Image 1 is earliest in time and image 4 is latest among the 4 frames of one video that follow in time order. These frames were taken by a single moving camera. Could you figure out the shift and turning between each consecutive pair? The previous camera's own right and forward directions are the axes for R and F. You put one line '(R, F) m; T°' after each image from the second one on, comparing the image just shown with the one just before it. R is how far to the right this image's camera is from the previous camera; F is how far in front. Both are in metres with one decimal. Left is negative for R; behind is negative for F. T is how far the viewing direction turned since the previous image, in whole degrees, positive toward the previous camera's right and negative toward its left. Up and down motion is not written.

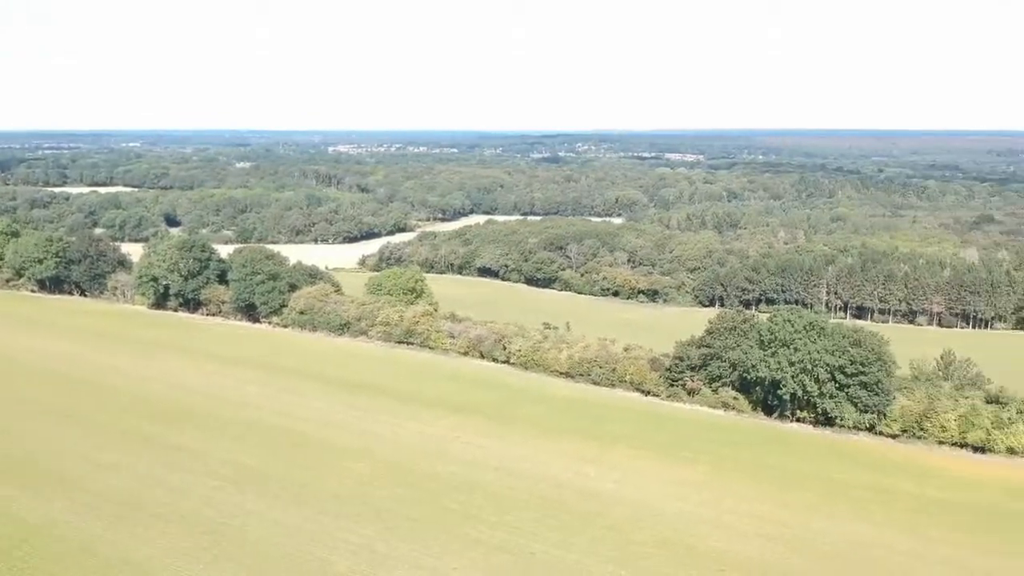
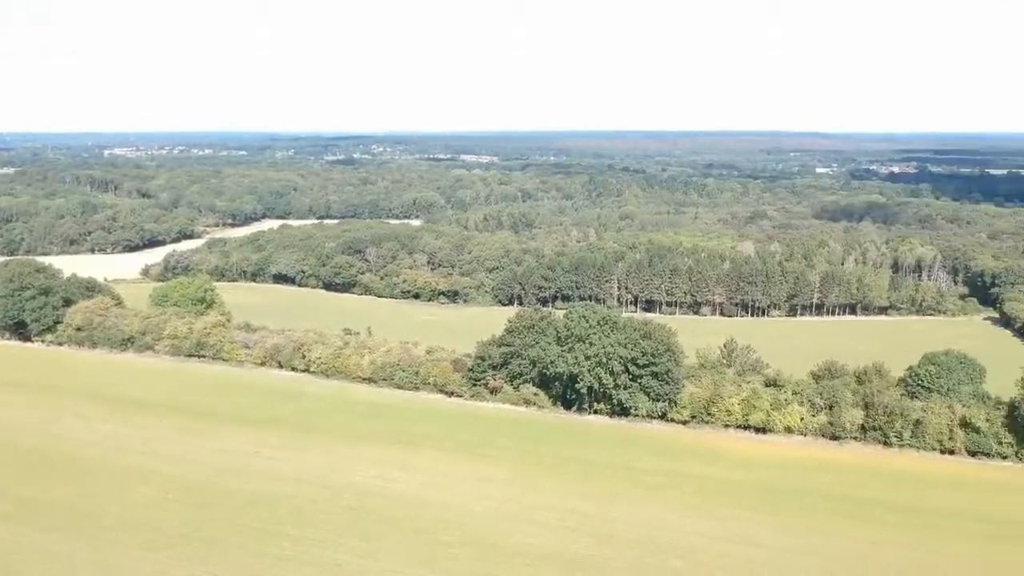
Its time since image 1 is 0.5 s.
(-0.4, +2.9) m; +14°
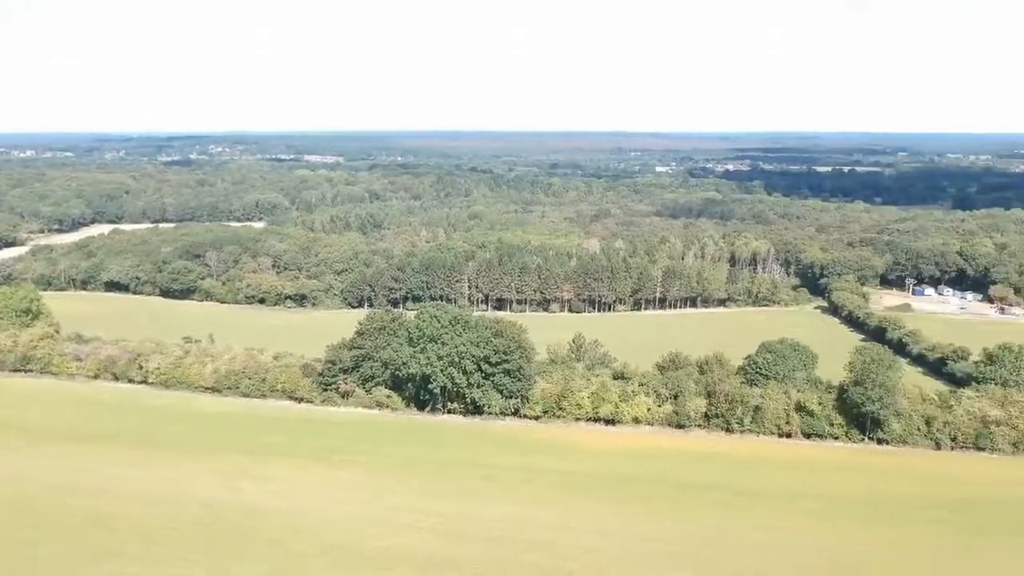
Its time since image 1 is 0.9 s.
(+0.2, +1.8) m; +11°
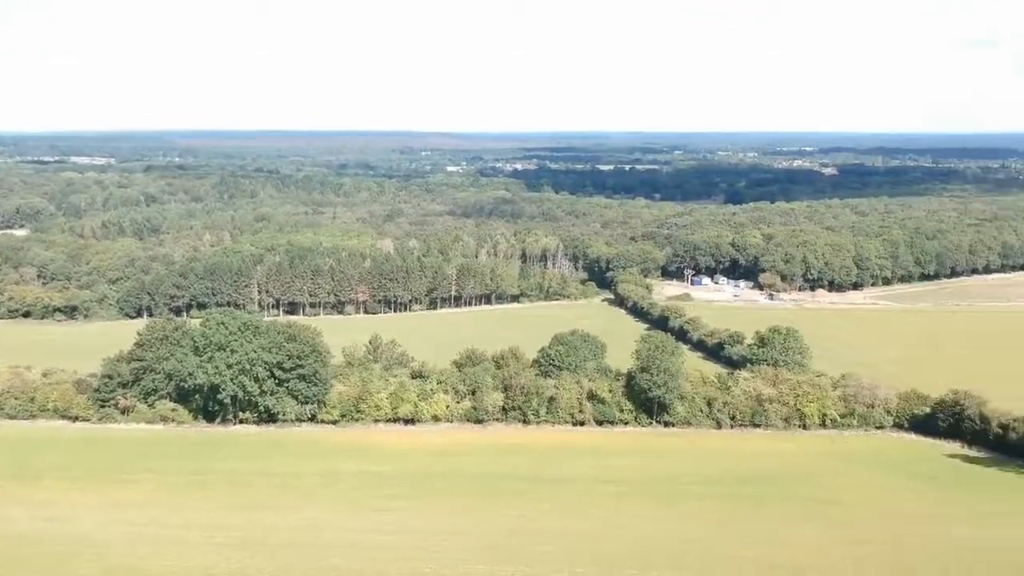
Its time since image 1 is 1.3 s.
(+0.1, +1.0) m; +15°
